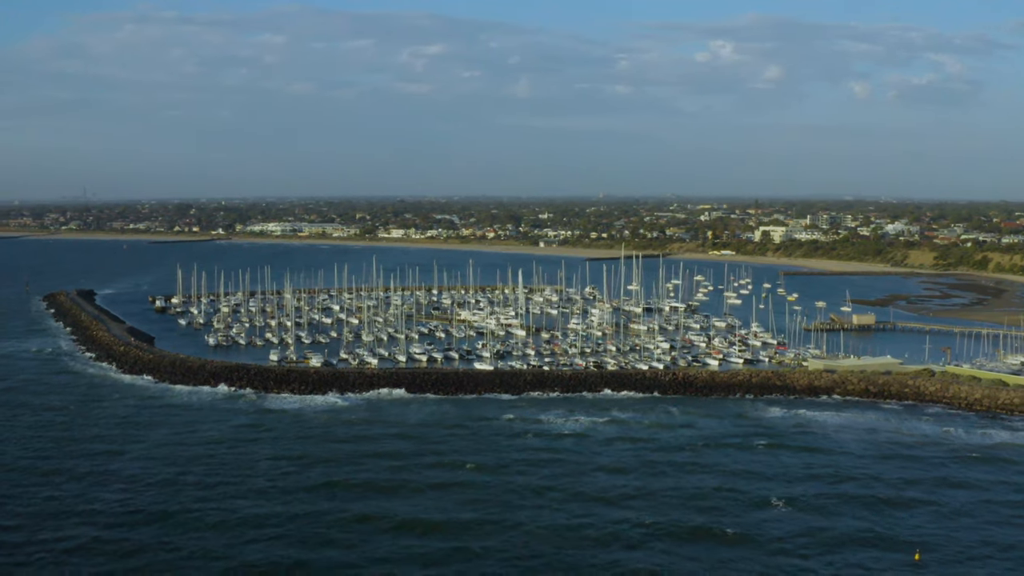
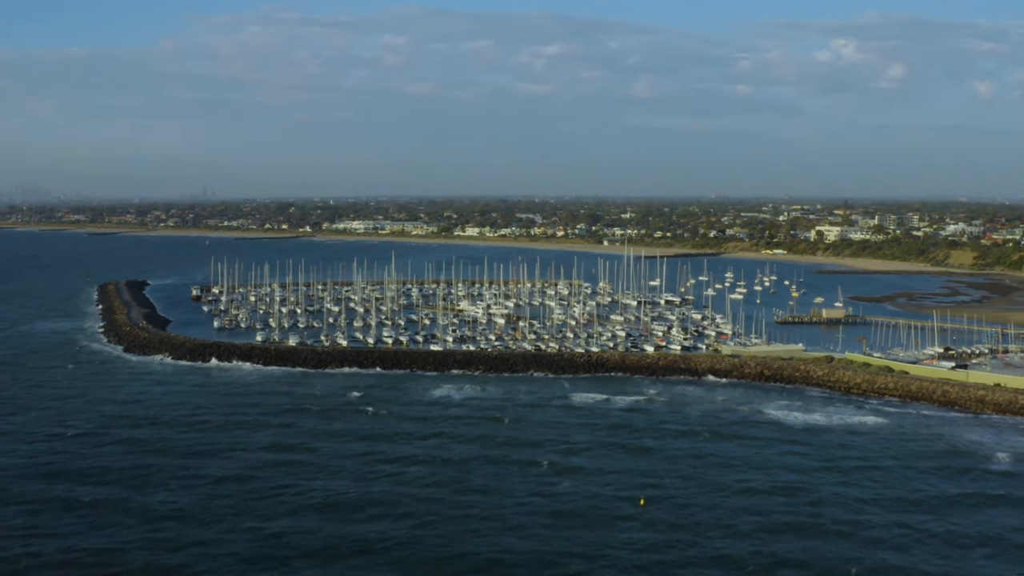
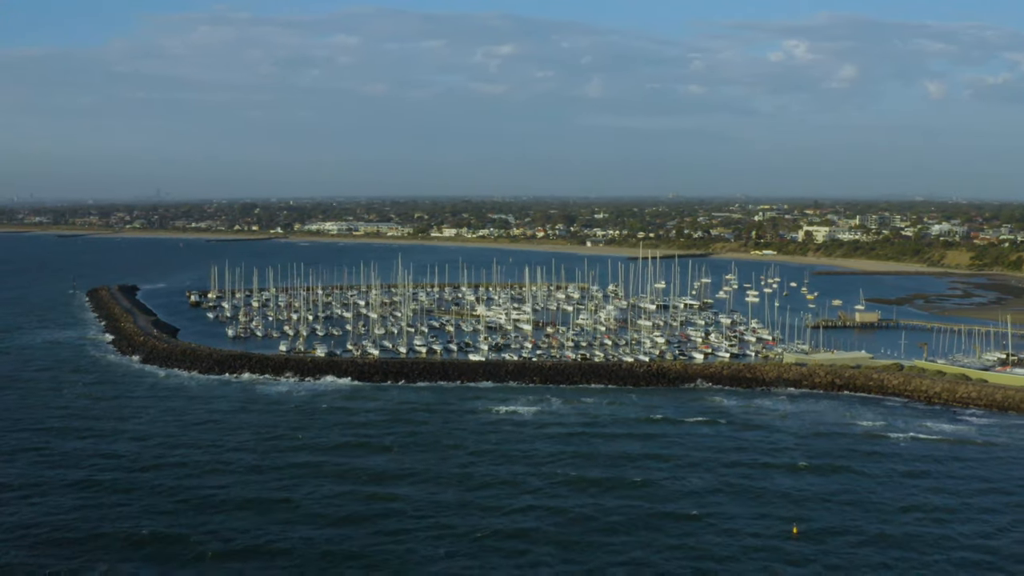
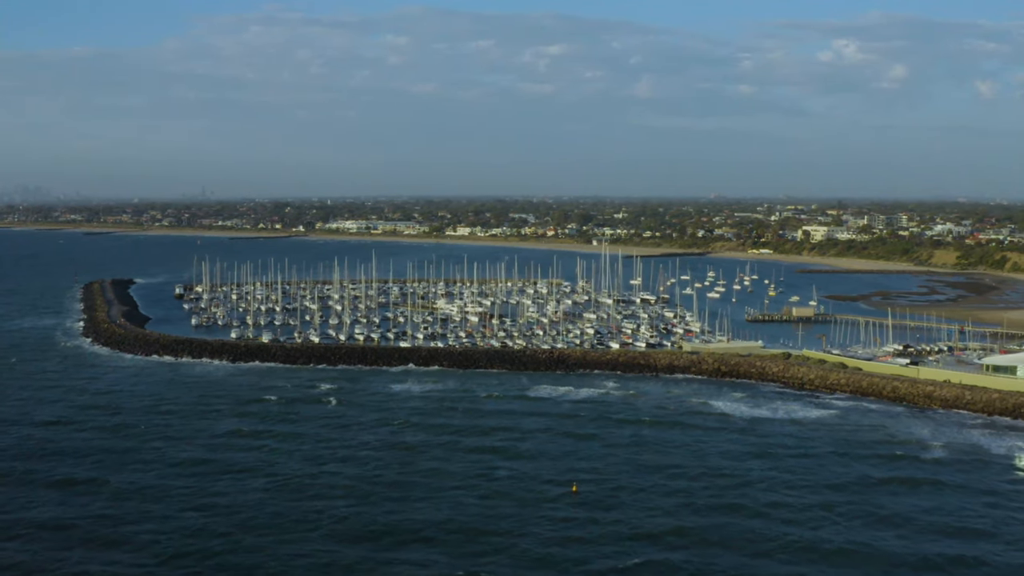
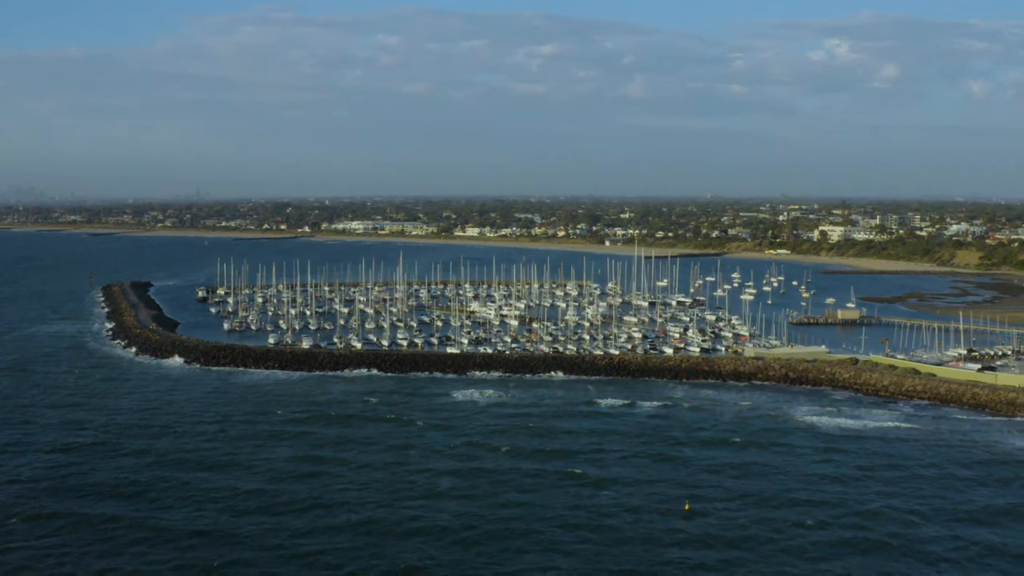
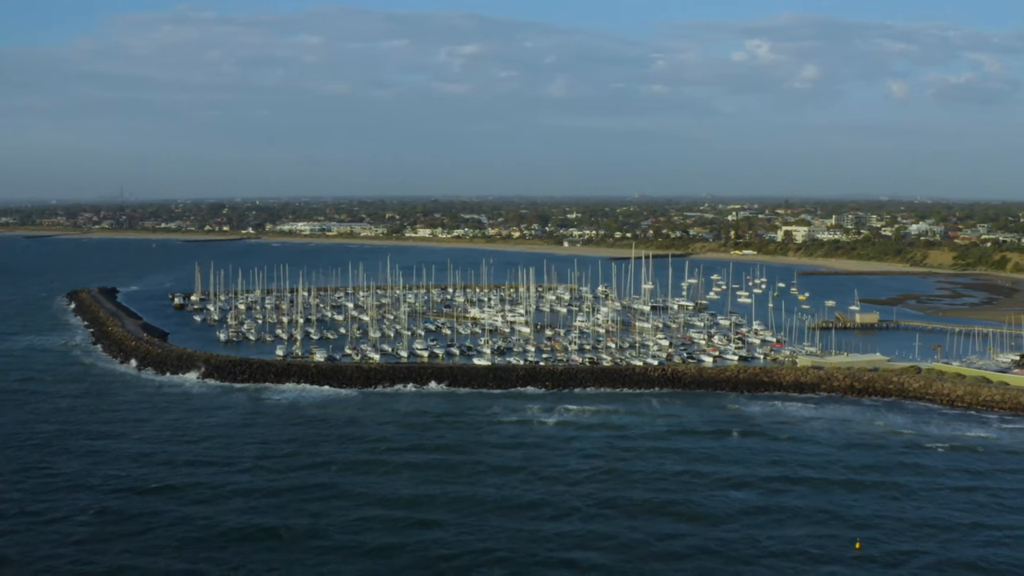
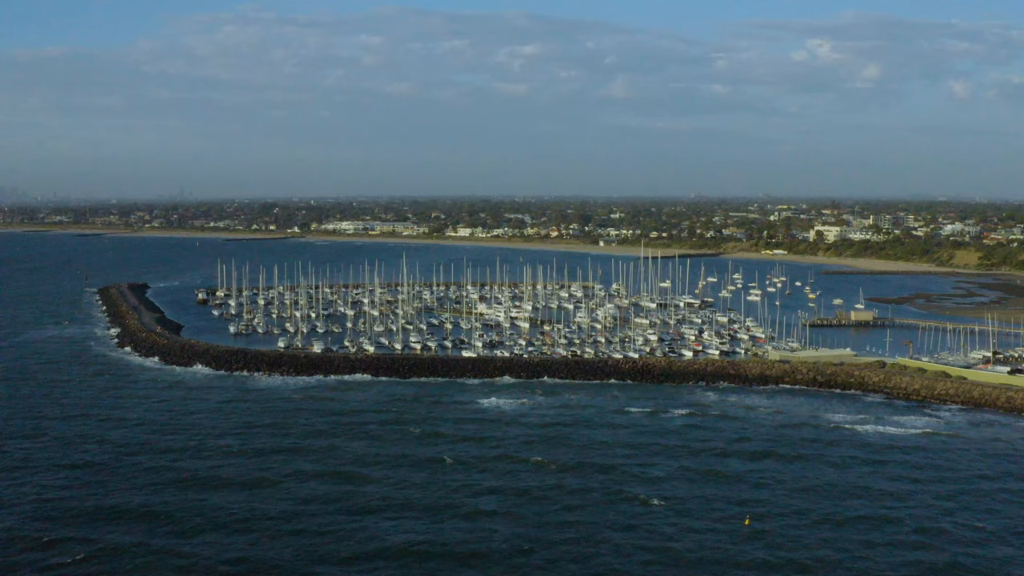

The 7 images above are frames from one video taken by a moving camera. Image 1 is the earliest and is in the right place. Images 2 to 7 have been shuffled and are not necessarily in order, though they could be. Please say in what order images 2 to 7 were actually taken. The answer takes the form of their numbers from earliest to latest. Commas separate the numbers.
6, 3, 7, 5, 2, 4
